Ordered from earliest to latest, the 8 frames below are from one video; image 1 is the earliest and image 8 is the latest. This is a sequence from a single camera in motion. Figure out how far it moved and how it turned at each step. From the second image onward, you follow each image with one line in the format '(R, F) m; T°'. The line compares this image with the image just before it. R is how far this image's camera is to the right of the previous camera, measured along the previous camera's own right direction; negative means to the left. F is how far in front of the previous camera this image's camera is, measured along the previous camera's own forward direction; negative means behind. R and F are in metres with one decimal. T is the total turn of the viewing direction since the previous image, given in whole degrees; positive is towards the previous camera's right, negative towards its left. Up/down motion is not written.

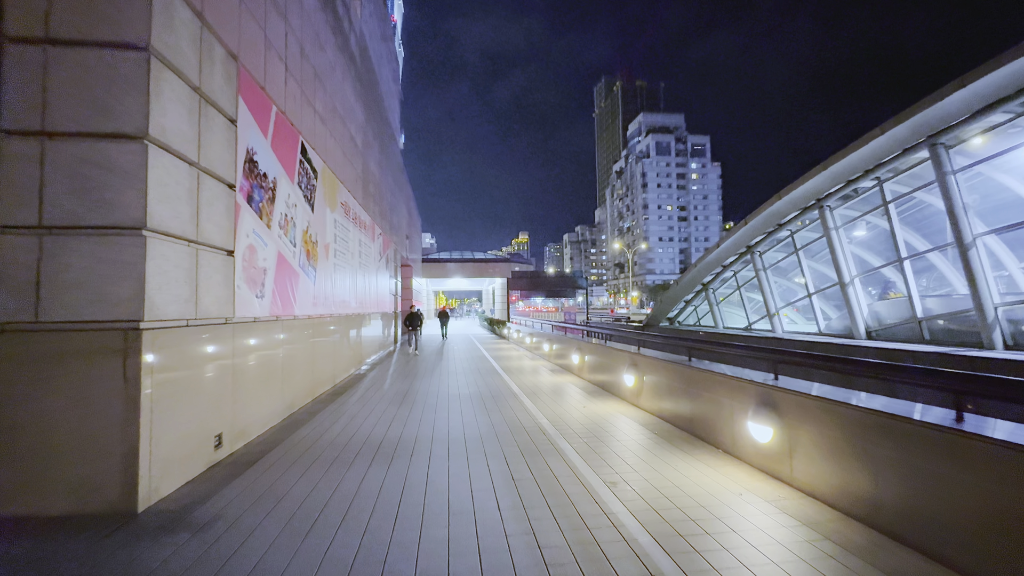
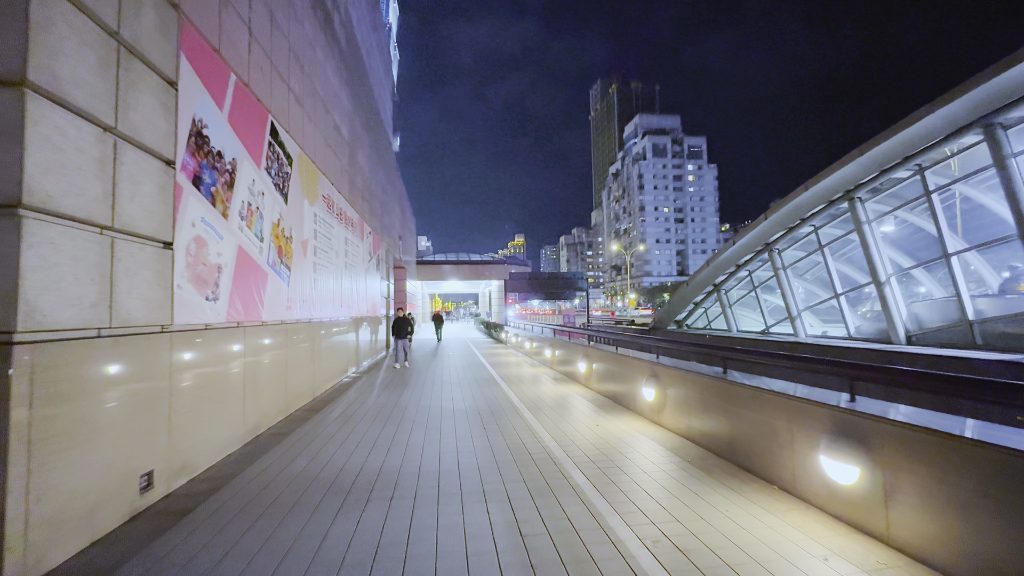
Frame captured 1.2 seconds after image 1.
(-0.1, +1.1) m; 0°
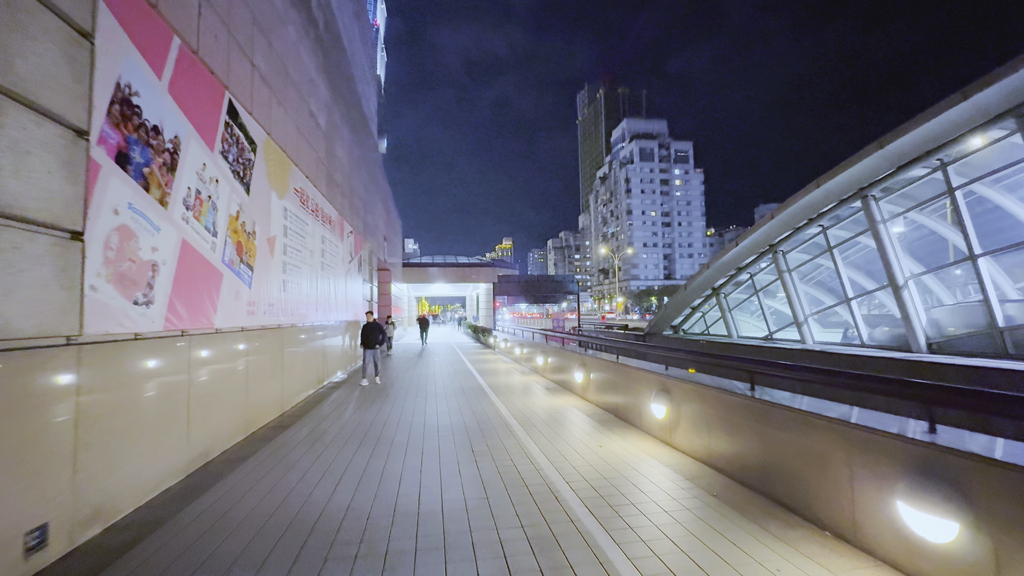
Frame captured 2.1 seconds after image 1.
(-0.1, +0.9) m; +1°
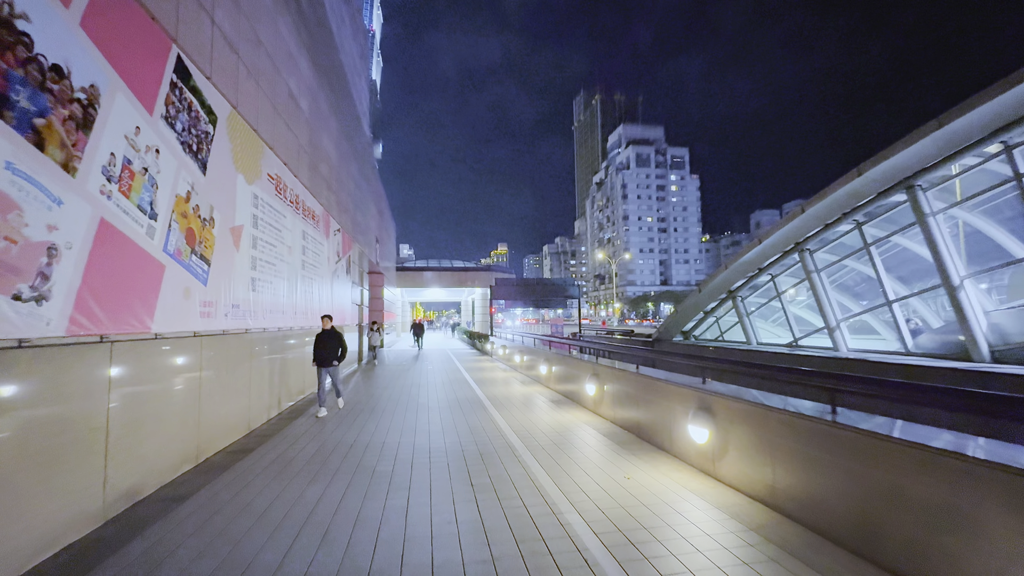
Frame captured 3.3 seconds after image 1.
(-0.1, +1.2) m; +1°
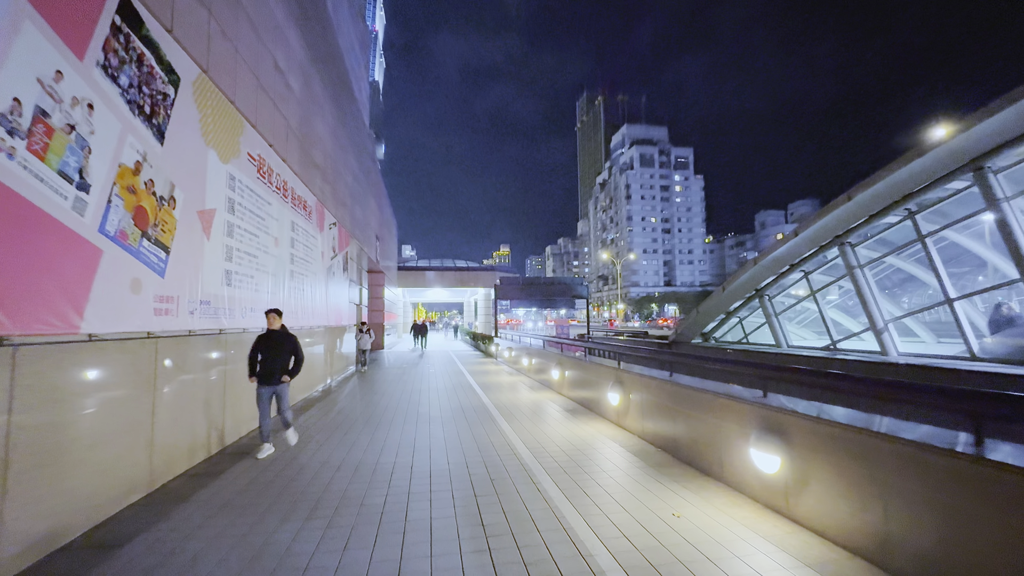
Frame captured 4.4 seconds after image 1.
(-0.2, +1.0) m; 0°
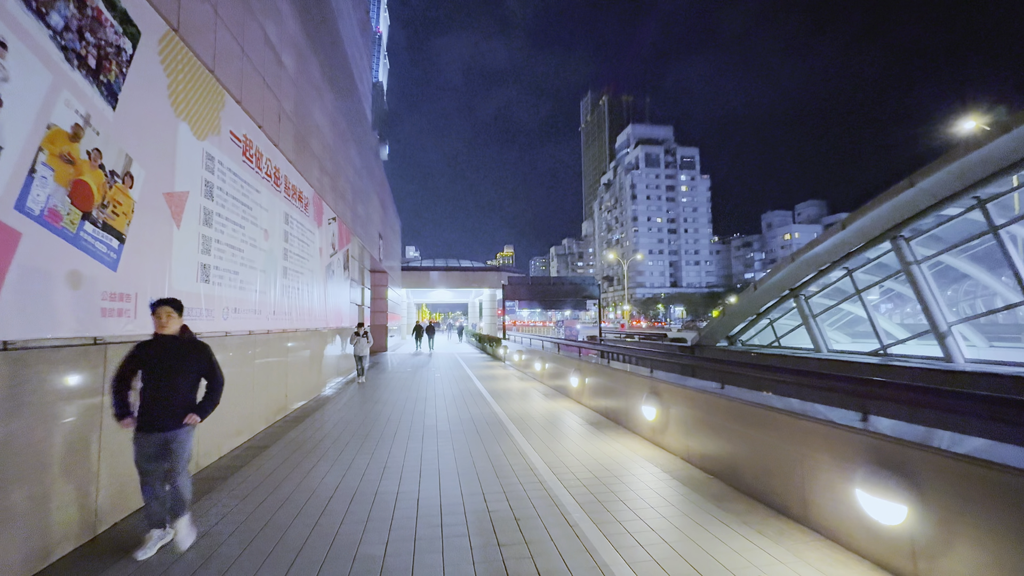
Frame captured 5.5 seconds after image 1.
(-0.2, +1.0) m; 0°
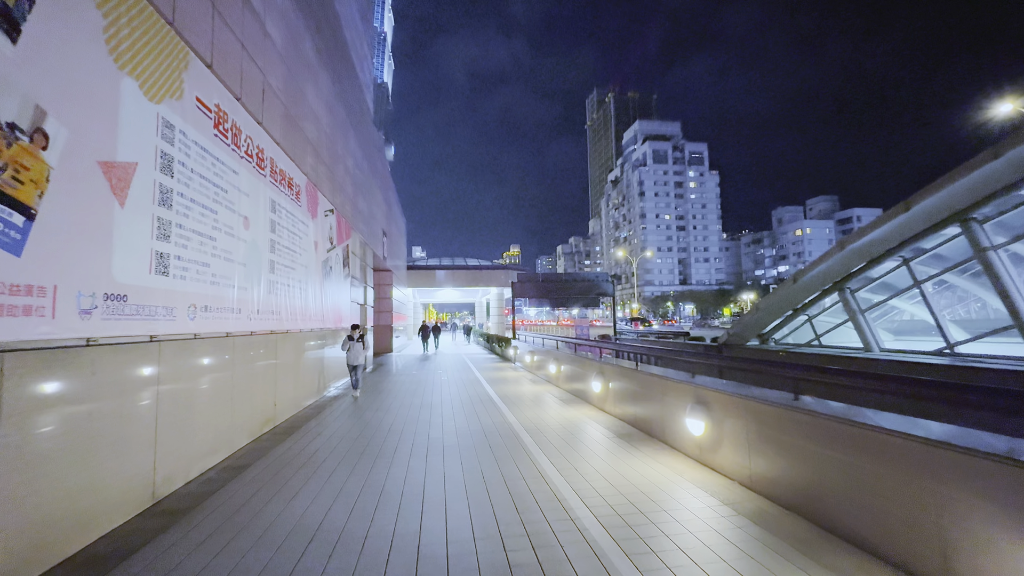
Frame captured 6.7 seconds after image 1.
(-0.1, +1.1) m; -1°
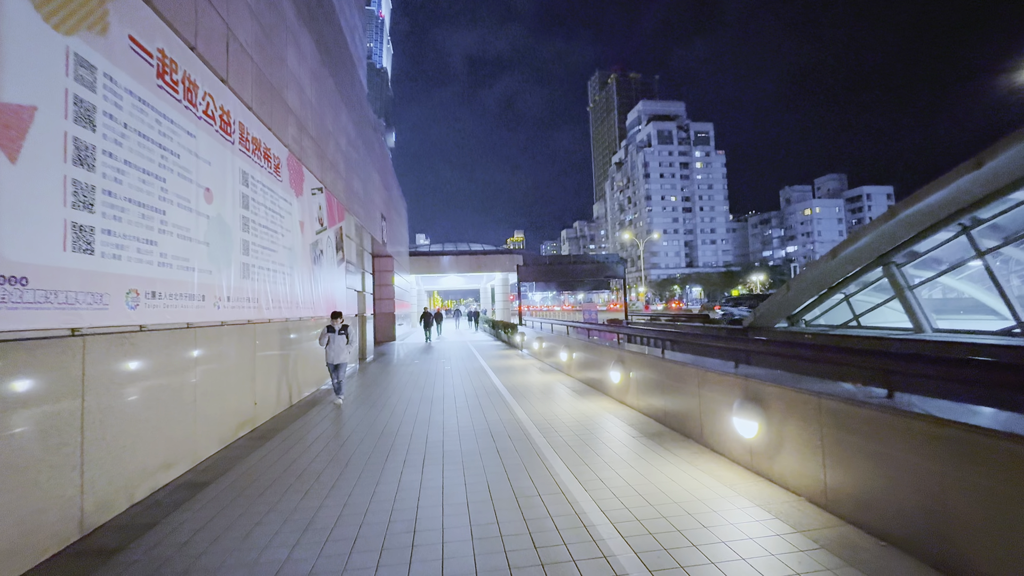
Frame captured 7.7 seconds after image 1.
(0.0, +1.0) m; -1°
